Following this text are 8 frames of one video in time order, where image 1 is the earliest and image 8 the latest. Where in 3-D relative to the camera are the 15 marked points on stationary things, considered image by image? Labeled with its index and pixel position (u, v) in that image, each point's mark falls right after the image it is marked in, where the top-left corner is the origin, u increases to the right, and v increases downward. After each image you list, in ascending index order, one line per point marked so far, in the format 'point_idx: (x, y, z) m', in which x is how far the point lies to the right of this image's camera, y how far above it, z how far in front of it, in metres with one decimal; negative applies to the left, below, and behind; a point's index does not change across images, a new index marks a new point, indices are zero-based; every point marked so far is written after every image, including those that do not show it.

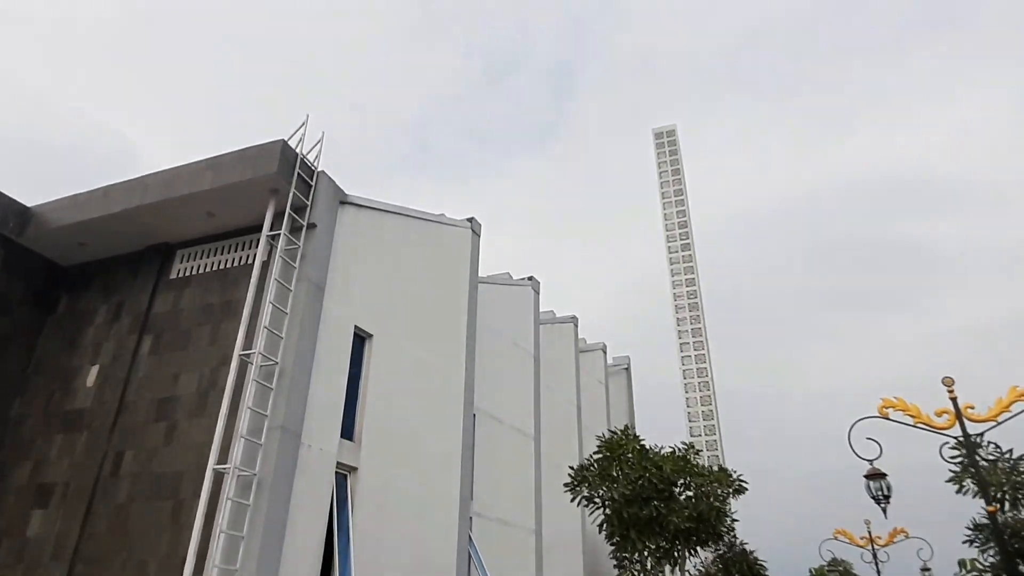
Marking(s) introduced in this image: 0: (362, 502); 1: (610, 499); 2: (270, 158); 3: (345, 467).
0: (-3.0, -4.2, +13.2) m
1: (+1.3, -2.9, +9.0) m
2: (-4.9, +2.6, +13.6) m
3: (-3.3, -3.5, +13.3) m
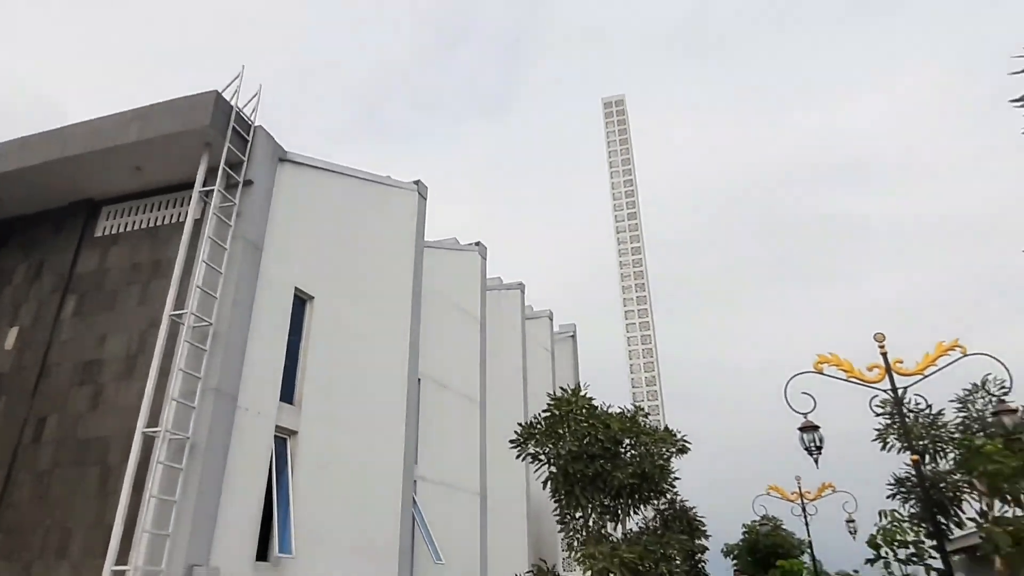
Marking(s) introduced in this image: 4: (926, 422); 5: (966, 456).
0: (-4.0, -3.4, +13.0) m
1: (+0.5, -2.3, +9.0) m
2: (-5.9, +3.4, +12.8) m
3: (-4.4, -2.8, +13.0) m
4: (+5.7, -1.8, +9.1) m
5: (+5.7, -2.1, +8.5) m
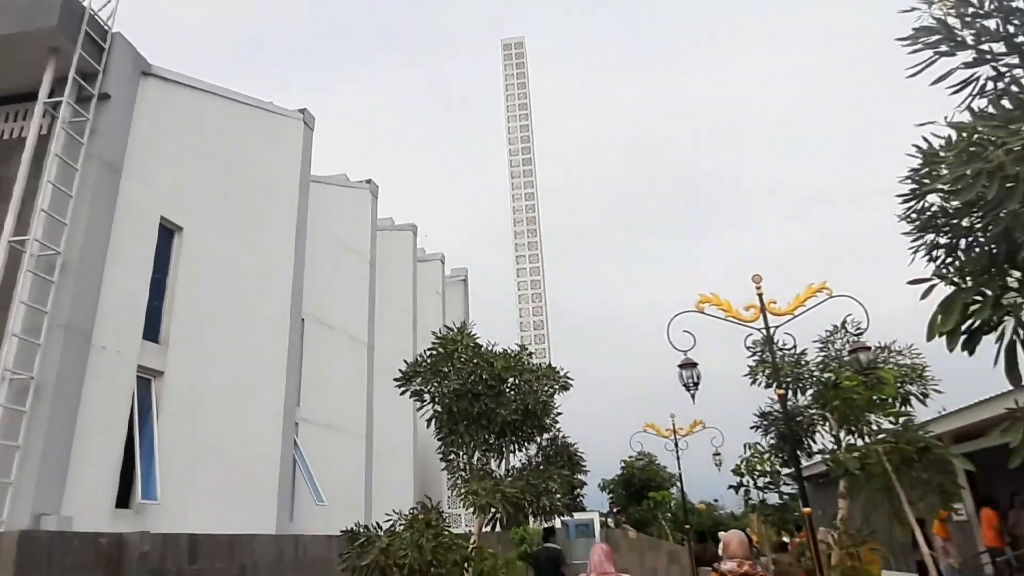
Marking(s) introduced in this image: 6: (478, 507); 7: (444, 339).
0: (-6.2, -2.2, +12.1) m
1: (-1.0, -1.5, +8.9) m
2: (-7.8, +4.7, +11.2) m
3: (-6.5, -1.5, +12.0) m
4: (+4.1, -1.1, +9.8) m
5: (+4.2, -1.4, +9.2) m
6: (-0.4, -2.6, +7.9) m
7: (-1.0, -0.7, +9.1) m
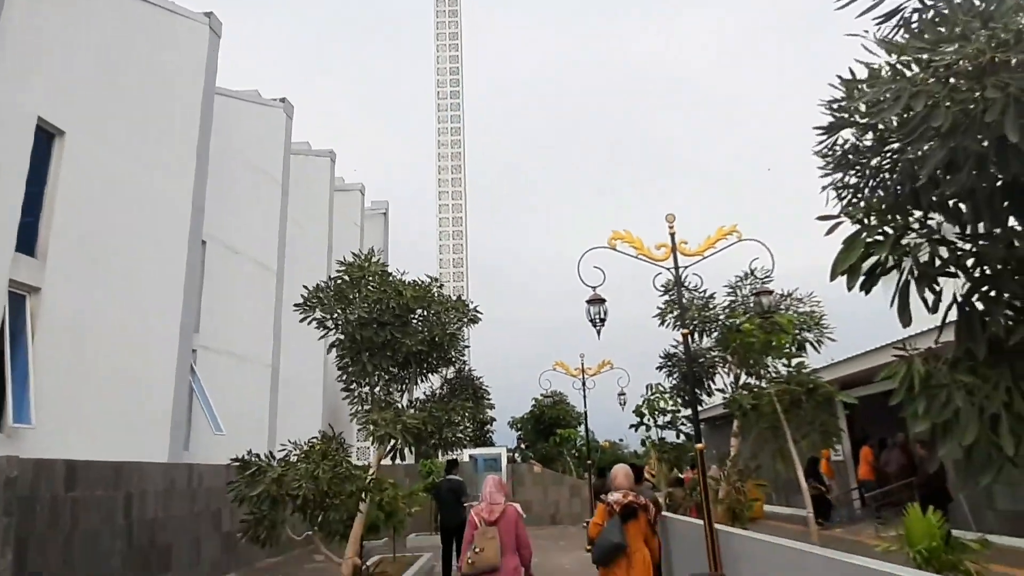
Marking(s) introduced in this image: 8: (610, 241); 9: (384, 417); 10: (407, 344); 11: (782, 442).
0: (-7.7, -0.7, +11.2) m
1: (-2.2, -0.5, +8.5) m
2: (-8.8, +6.2, +9.5) m
3: (-8.0, 0.0, +11.0) m
4: (+2.8, -0.2, +9.9) m
5: (+3.0, -0.7, +9.4) m
6: (-1.6, -1.7, +7.7) m
7: (-2.1, +0.3, +8.7) m
8: (+1.1, +0.5, +7.5) m
9: (-1.5, -1.5, +7.8) m
10: (-1.3, -0.7, +8.4) m
11: (+3.5, -2.0, +8.7) m
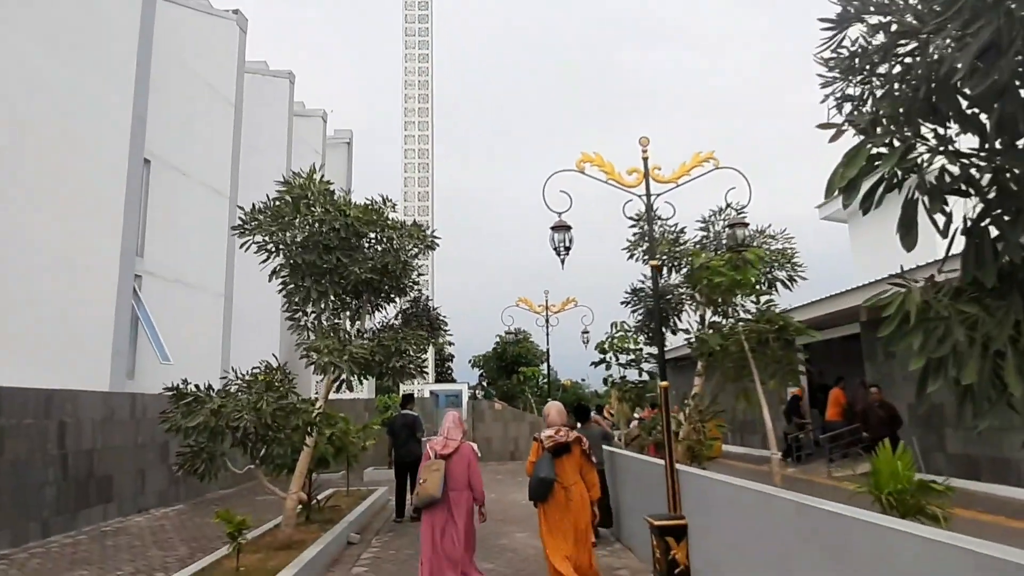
0: (-8.3, +0.7, +10.2) m
1: (-2.6, +0.4, +7.9) m
2: (-9.1, +7.3, +7.9) m
3: (-8.5, +1.3, +10.0) m
4: (+2.2, +0.7, +9.5) m
5: (+2.4, +0.2, +9.0) m
6: (-2.0, -0.9, +7.2) m
7: (-2.6, +1.2, +8.0) m
8: (+0.7, +1.3, +6.9) m
9: (-2.0, -0.6, +7.3) m
10: (-1.8, +0.2, +7.8) m
11: (+3.0, -1.2, +8.5) m
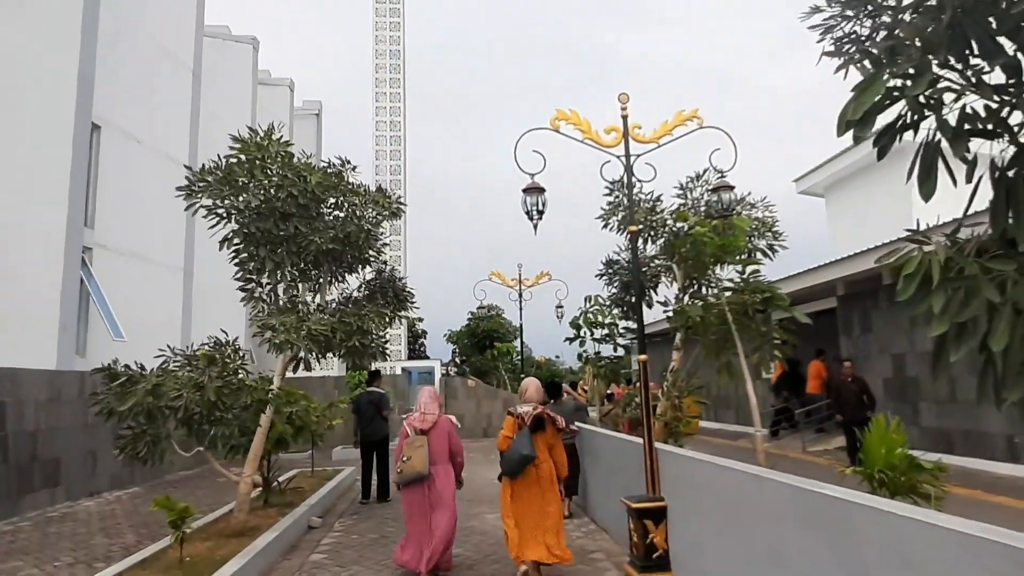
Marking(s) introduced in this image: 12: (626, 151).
0: (-8.7, +1.1, +9.4) m
1: (-3.0, +0.8, +7.3) m
2: (-9.4, +7.7, +6.8) m
3: (-9.0, +1.7, +9.1) m
4: (+1.8, +1.1, +9.1) m
5: (+2.1, +0.6, +8.6) m
6: (-2.3, -0.6, +6.7) m
7: (-2.9, +1.6, +7.3) m
8: (+0.4, +1.6, +6.4) m
9: (-2.3, -0.3, +6.8) m
10: (-2.2, +0.5, +7.3) m
11: (+2.6, -0.8, +8.2) m
12: (+1.1, +1.3, +6.4) m
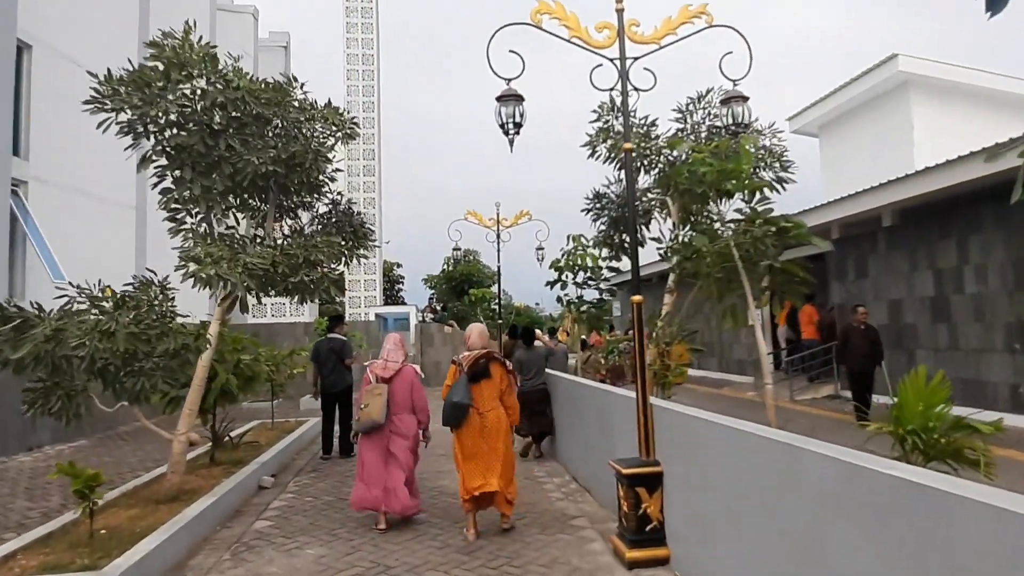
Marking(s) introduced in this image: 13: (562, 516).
0: (-9.0, +1.9, +8.1) m
1: (-3.2, +1.4, +6.1) m
2: (-9.6, +8.3, +5.0) m
3: (-9.2, +2.6, +7.8) m
4: (+1.5, +1.9, +8.1) m
5: (+1.8, +1.3, +7.7) m
6: (-2.6, 0.0, +5.7) m
7: (-3.2, +2.2, +6.2) m
8: (+0.2, +2.1, +5.3) m
9: (-2.6, +0.3, +5.8) m
10: (-2.4, +1.2, +6.2) m
11: (+2.3, -0.1, +7.3) m
12: (+0.9, +1.9, +5.4) m
13: (+0.5, -2.1, +6.1) m
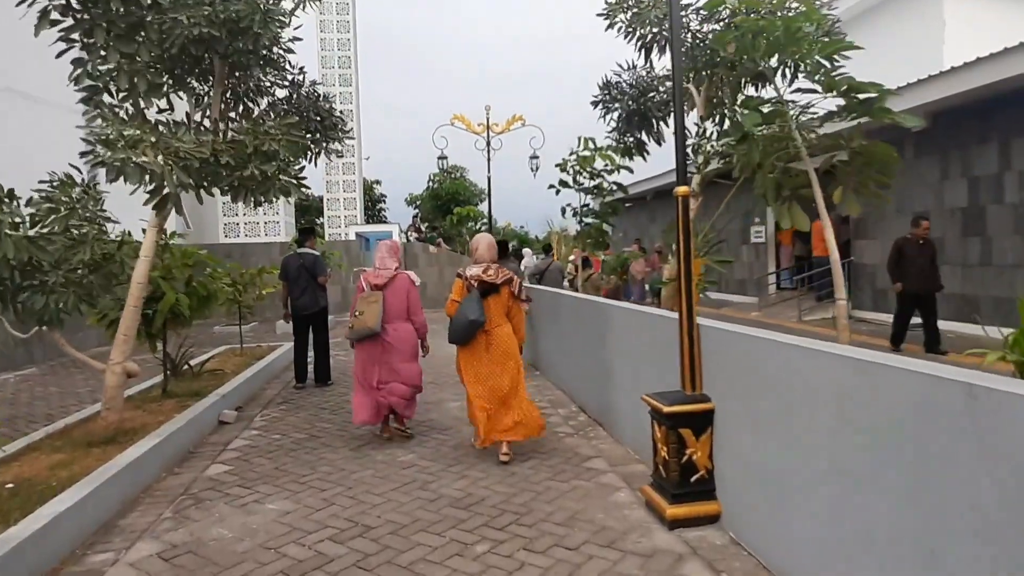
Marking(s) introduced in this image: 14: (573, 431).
0: (-9.1, +2.8, +6.5) m
1: (-3.2, +2.2, +4.8) m
2: (-9.6, +8.8, +2.7) m
3: (-9.3, +3.4, +6.1) m
4: (+1.5, +2.8, +6.7) m
5: (+1.8, +2.3, +6.4) m
6: (-2.5, +0.7, +4.5) m
7: (-3.2, +3.0, +4.7) m
8: (+0.2, +2.8, +3.9) m
9: (-2.5, +1.0, +4.5) m
10: (-2.4, +1.9, +4.8) m
11: (+2.3, +0.8, +6.3) m
12: (+0.9, +2.5, +4.1) m
13: (+0.5, -1.3, +5.2) m
14: (+0.5, -1.3, +6.0) m
